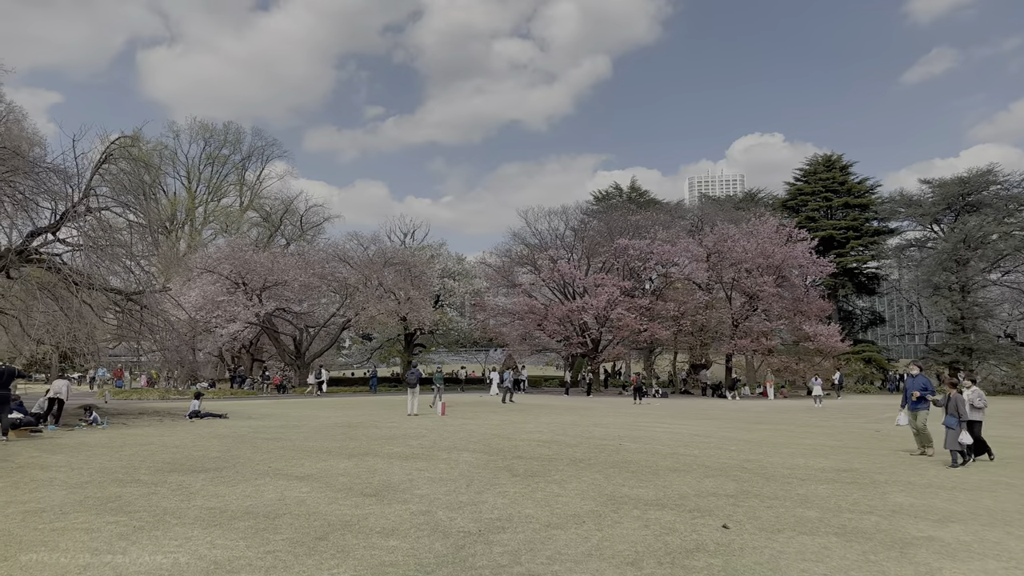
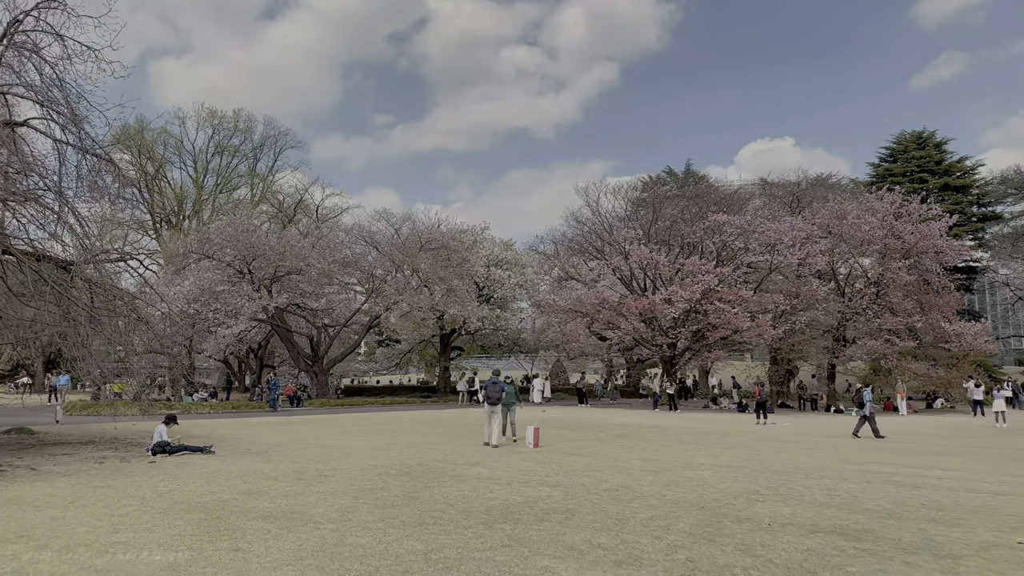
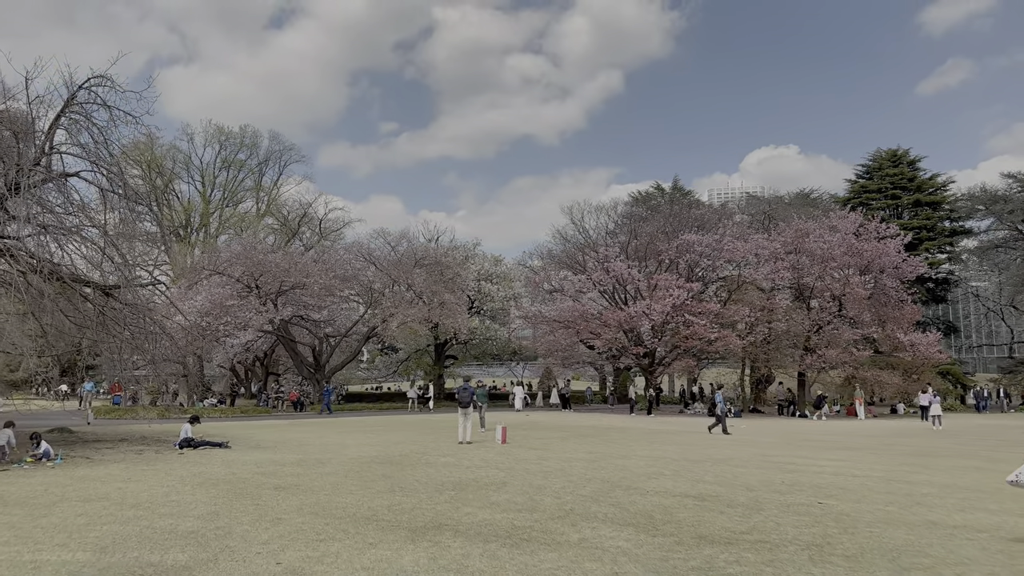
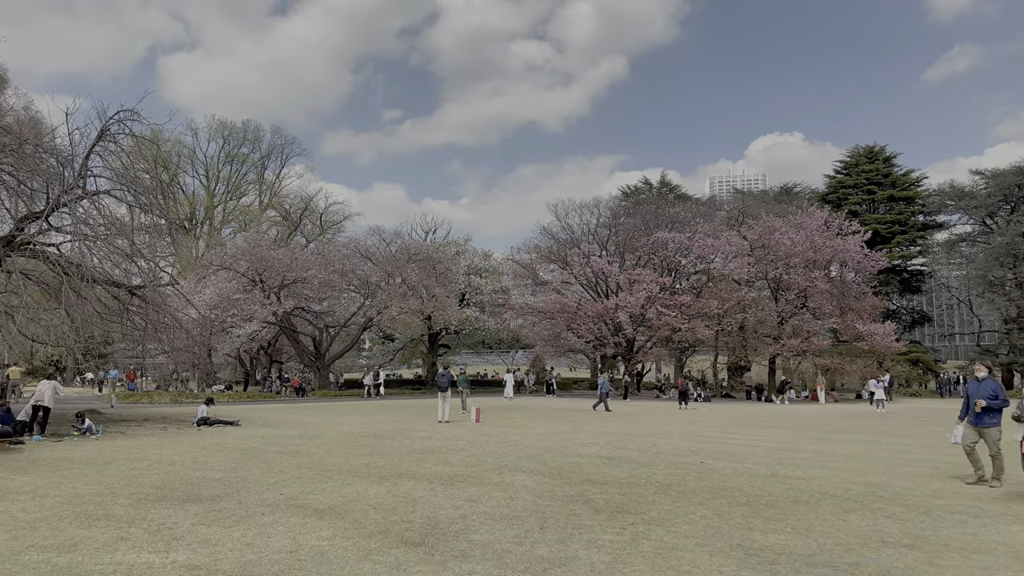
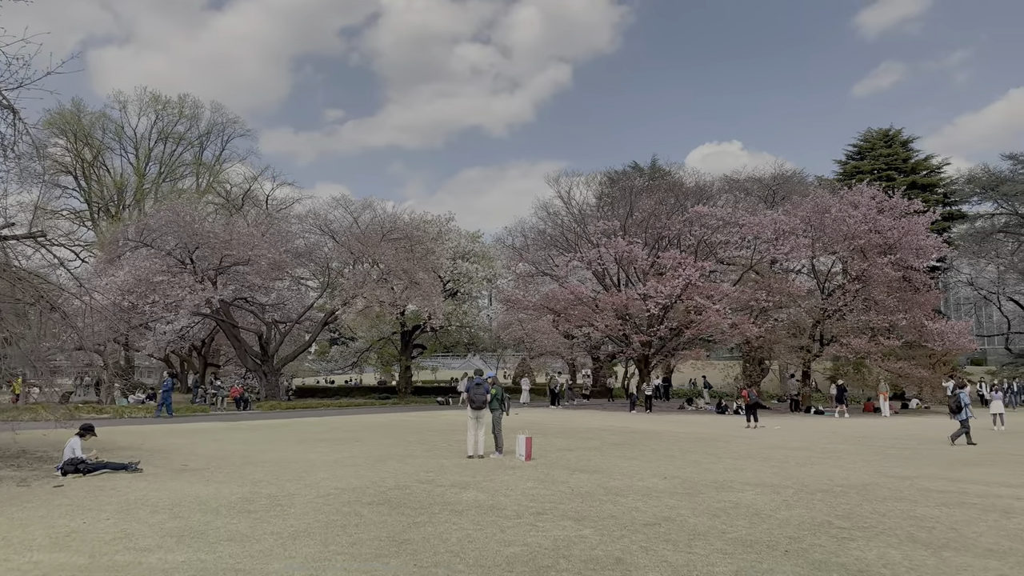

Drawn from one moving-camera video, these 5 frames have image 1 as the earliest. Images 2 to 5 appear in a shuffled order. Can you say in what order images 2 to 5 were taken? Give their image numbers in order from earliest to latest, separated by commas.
4, 3, 2, 5
